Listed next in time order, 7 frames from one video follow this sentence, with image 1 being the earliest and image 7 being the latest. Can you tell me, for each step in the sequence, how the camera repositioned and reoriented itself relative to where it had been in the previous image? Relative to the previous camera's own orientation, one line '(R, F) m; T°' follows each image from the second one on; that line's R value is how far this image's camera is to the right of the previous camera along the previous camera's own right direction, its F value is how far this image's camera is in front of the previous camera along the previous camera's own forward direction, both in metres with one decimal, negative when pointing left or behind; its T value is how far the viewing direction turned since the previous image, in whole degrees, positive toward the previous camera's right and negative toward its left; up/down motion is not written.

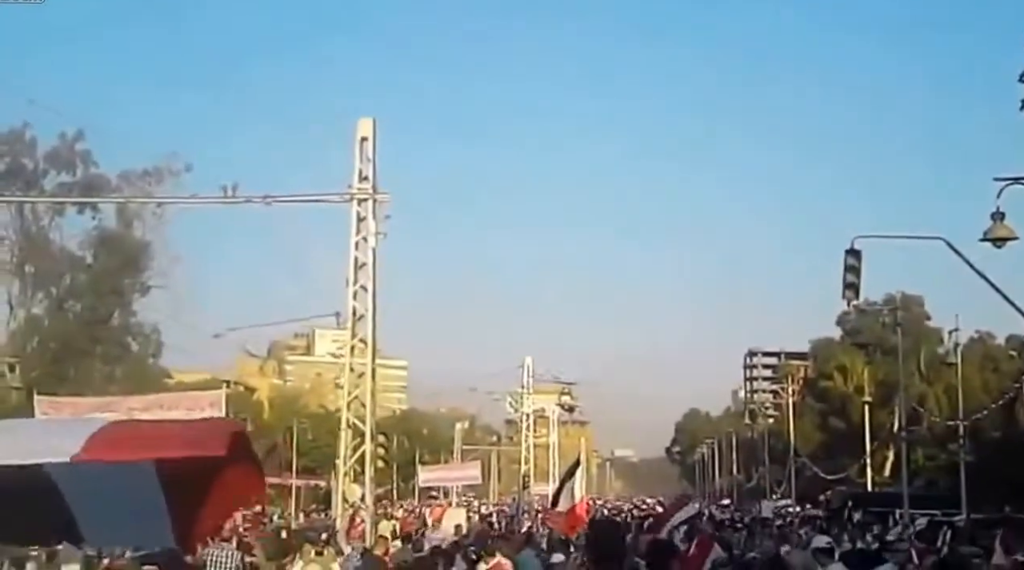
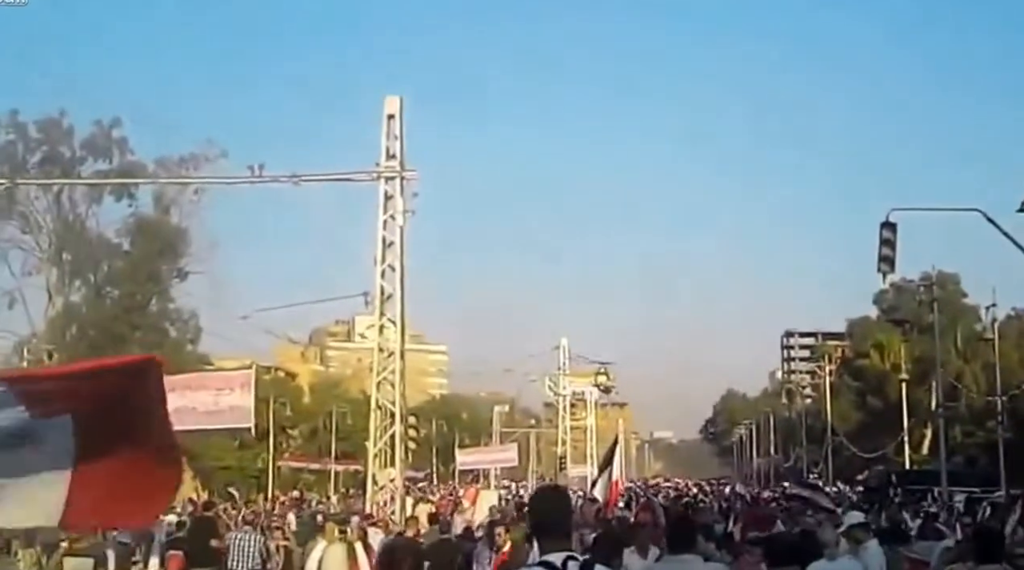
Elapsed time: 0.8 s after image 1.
(+0.1, +0.1) m; -2°
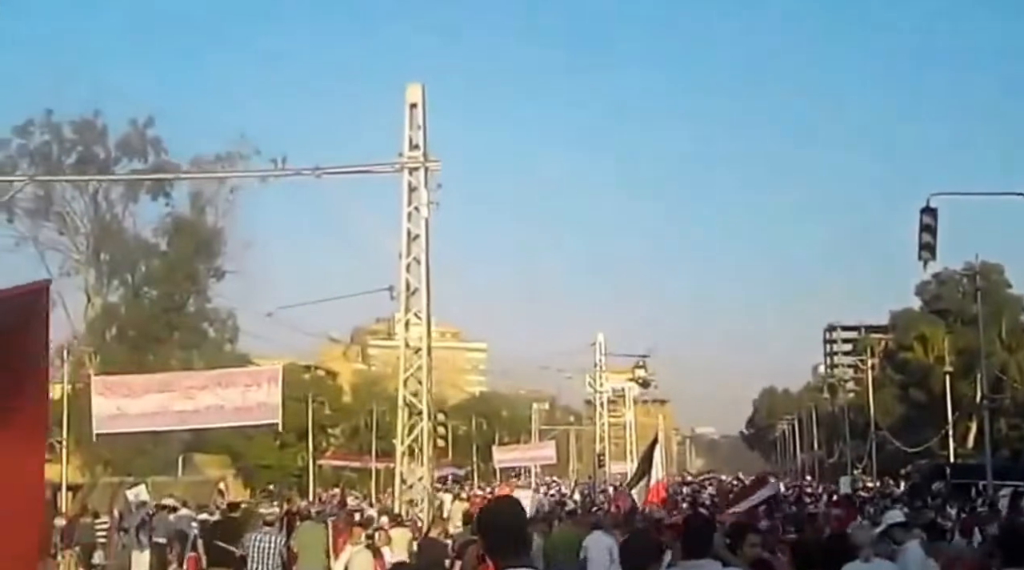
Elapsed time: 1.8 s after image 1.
(+0.2, +0.5) m; -2°
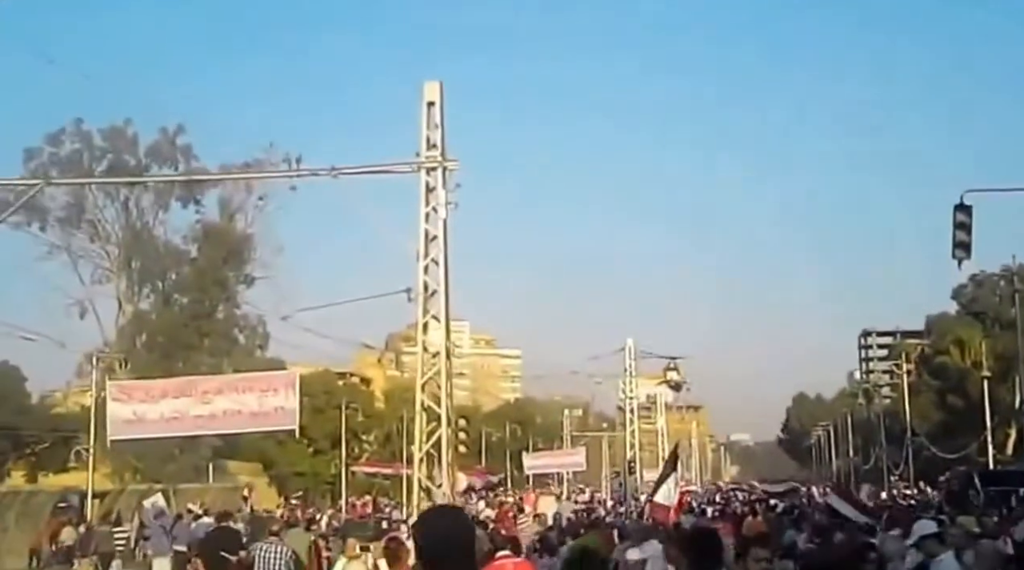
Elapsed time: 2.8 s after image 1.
(+0.2, +0.5) m; -1°
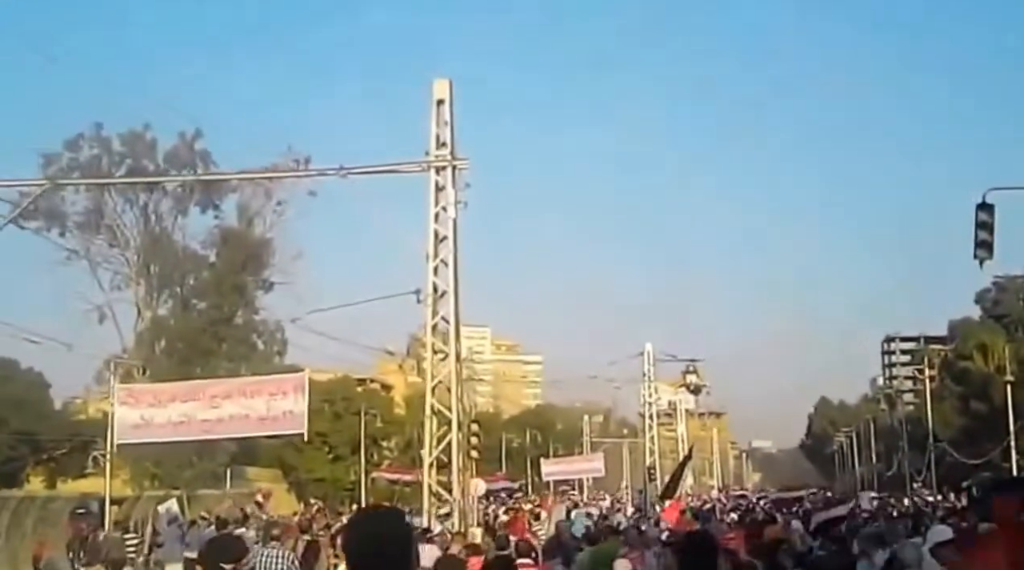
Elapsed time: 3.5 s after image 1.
(+0.1, +0.3) m; -1°
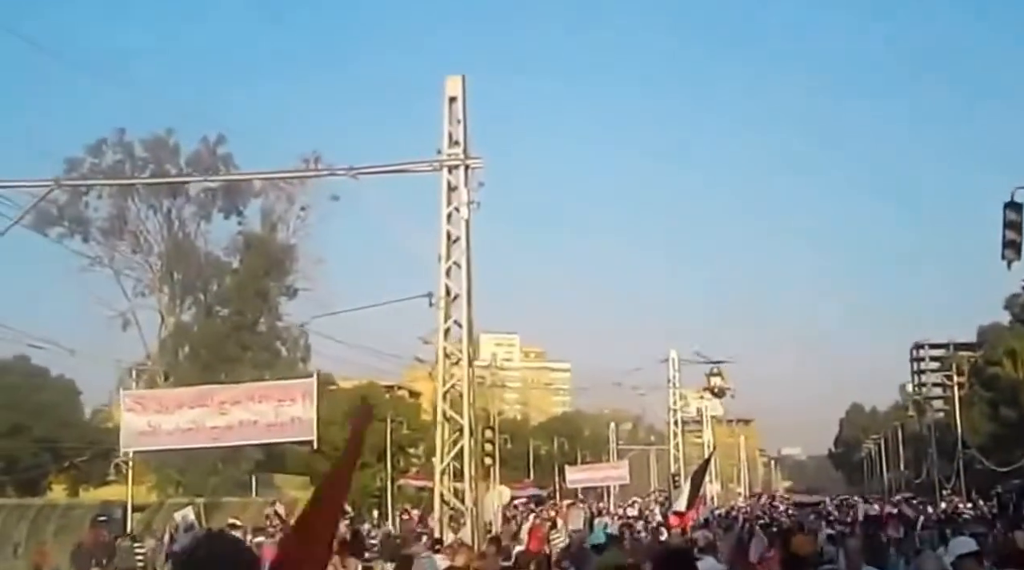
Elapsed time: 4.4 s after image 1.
(+0.2, +0.4) m; -1°
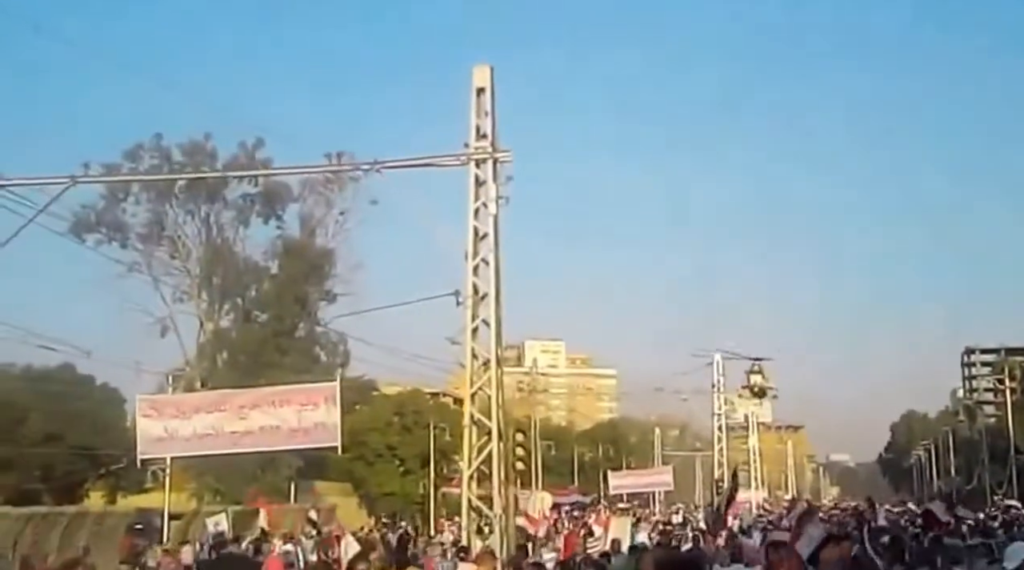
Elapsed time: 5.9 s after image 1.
(+0.2, +0.9) m; -2°
